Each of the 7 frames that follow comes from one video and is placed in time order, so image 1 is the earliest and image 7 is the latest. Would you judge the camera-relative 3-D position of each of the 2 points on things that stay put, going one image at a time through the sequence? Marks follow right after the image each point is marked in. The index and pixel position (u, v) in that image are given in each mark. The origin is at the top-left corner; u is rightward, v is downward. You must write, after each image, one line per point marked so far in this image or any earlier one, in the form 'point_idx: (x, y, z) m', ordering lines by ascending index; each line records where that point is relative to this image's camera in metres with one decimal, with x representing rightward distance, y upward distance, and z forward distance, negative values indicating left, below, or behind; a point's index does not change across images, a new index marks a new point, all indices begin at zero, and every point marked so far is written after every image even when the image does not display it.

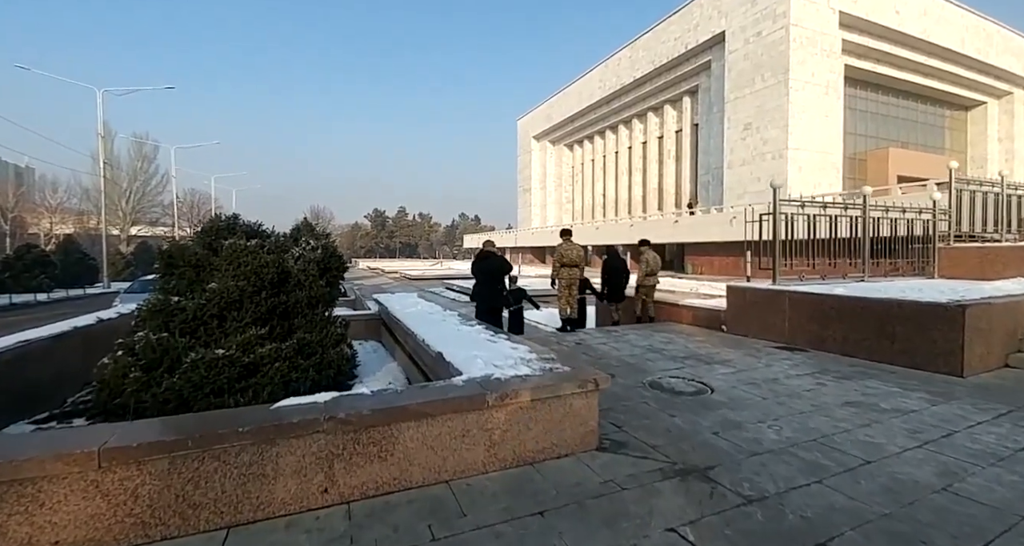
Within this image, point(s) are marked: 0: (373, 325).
0: (-2.3, -0.8, +8.2) m
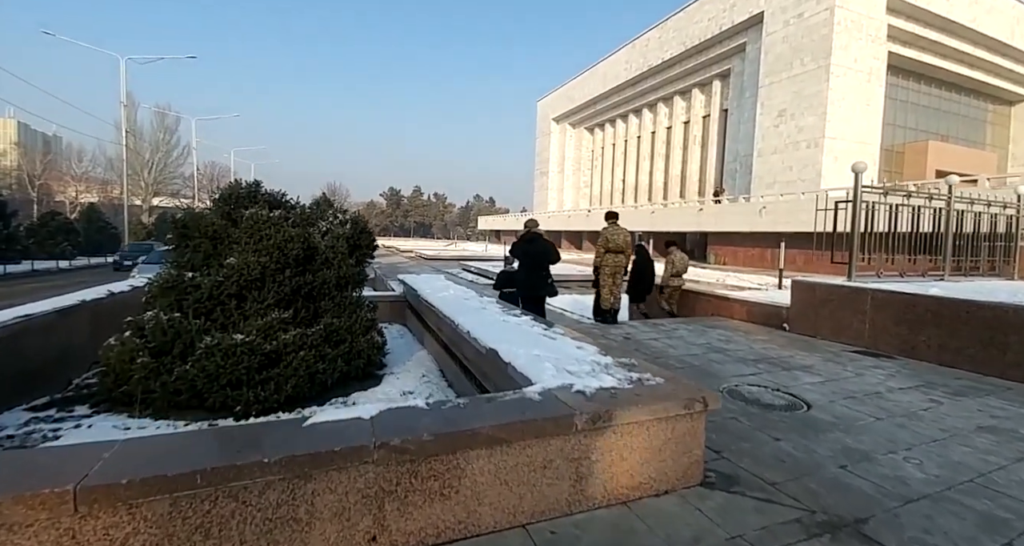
0: (-1.7, -0.5, +7.6) m
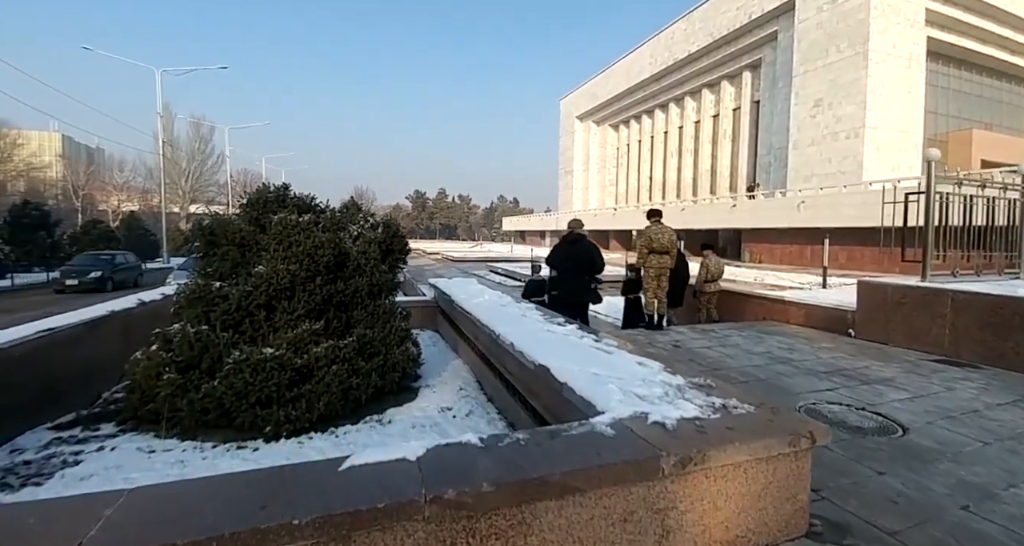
0: (-1.2, -0.6, +7.4) m
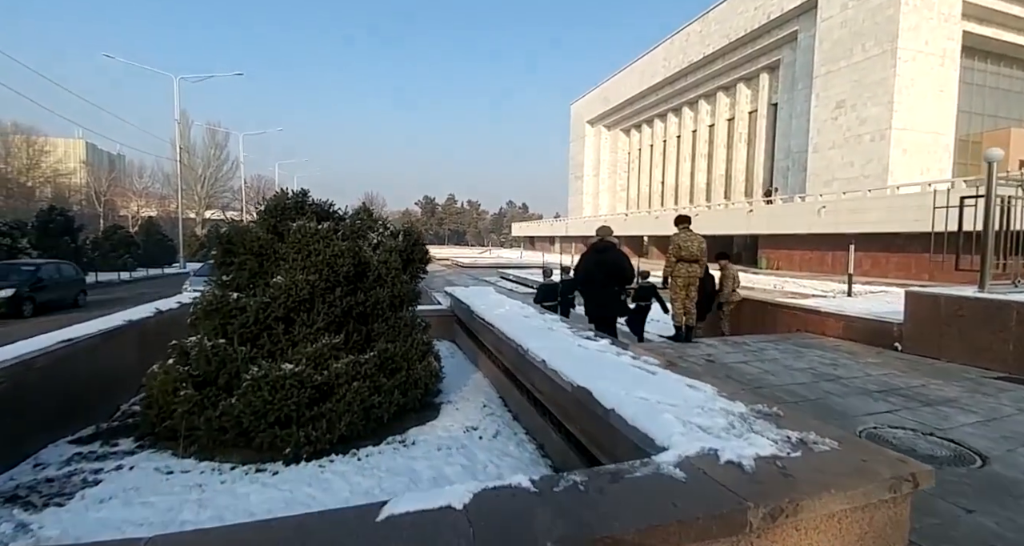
0: (-0.9, -0.7, +7.1) m
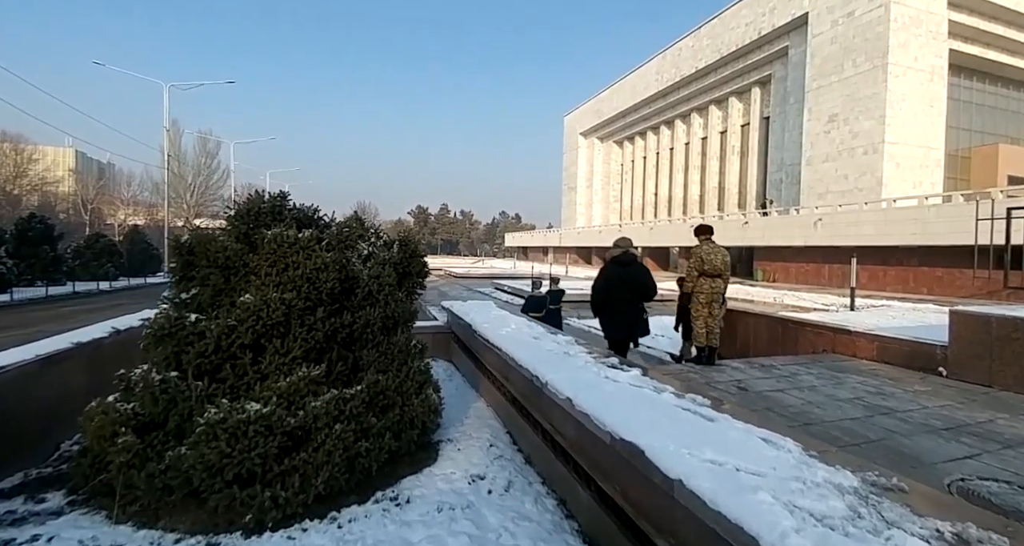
0: (-0.9, -0.9, +6.5) m
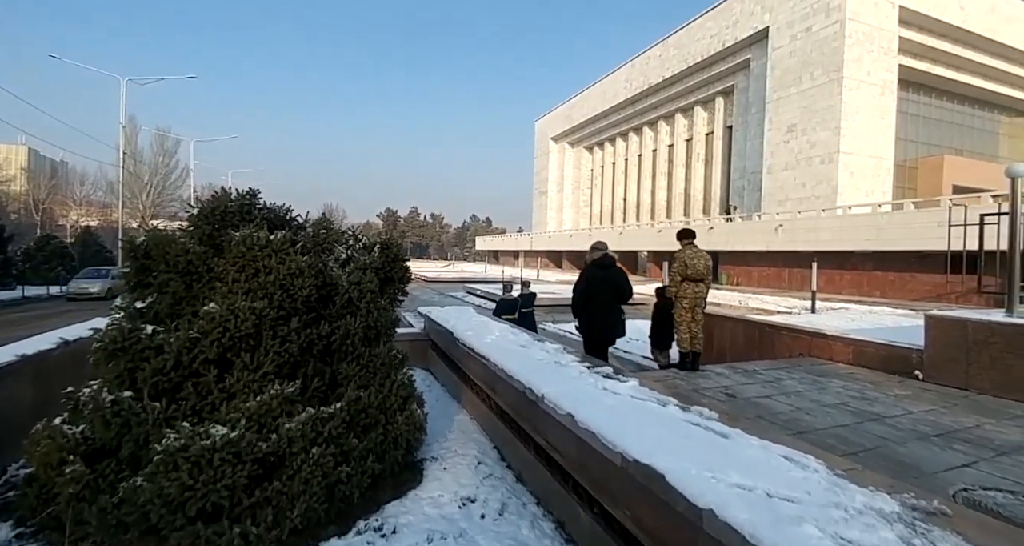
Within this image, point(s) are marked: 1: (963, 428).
0: (-1.1, -0.9, +6.3) m
1: (+3.3, -1.1, +3.8) m
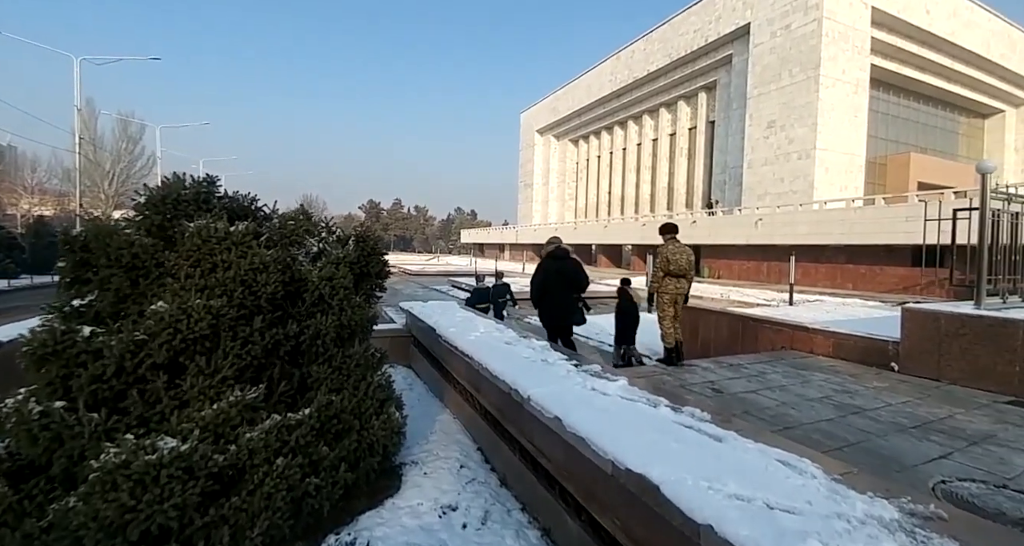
0: (-1.3, -0.9, +6.1) m
1: (+3.2, -1.1, +3.7) m
